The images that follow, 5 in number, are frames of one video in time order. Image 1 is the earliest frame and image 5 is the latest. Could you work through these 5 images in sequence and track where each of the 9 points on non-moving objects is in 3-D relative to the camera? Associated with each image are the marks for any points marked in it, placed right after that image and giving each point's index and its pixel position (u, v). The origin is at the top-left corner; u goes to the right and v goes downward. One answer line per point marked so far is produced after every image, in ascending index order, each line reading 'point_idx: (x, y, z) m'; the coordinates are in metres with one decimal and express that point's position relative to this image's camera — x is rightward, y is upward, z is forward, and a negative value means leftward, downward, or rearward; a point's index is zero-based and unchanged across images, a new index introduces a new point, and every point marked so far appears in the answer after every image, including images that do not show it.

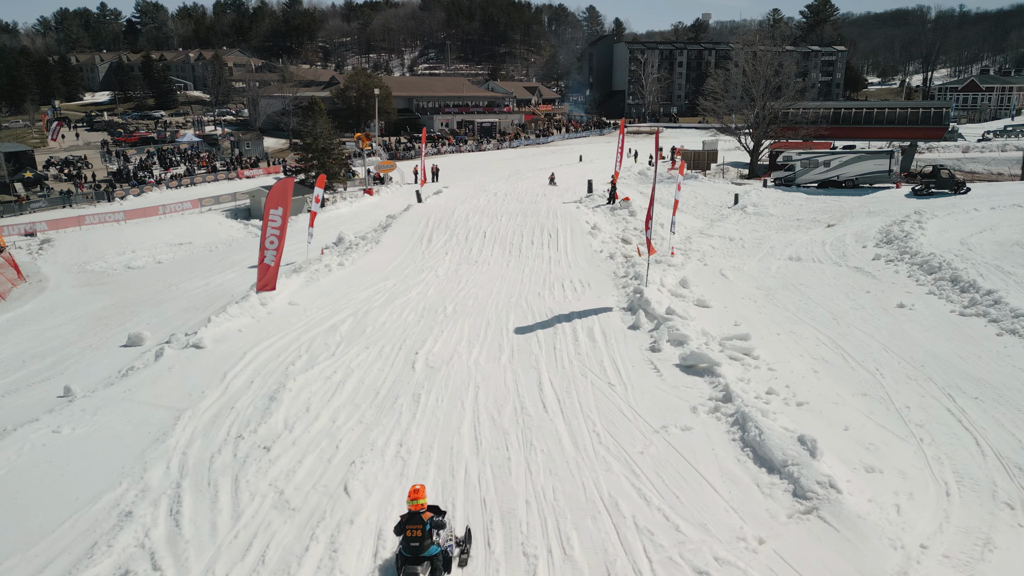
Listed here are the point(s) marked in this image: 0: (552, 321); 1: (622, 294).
0: (+0.5, -0.4, +14.5) m
1: (+1.7, -0.1, +16.2) m
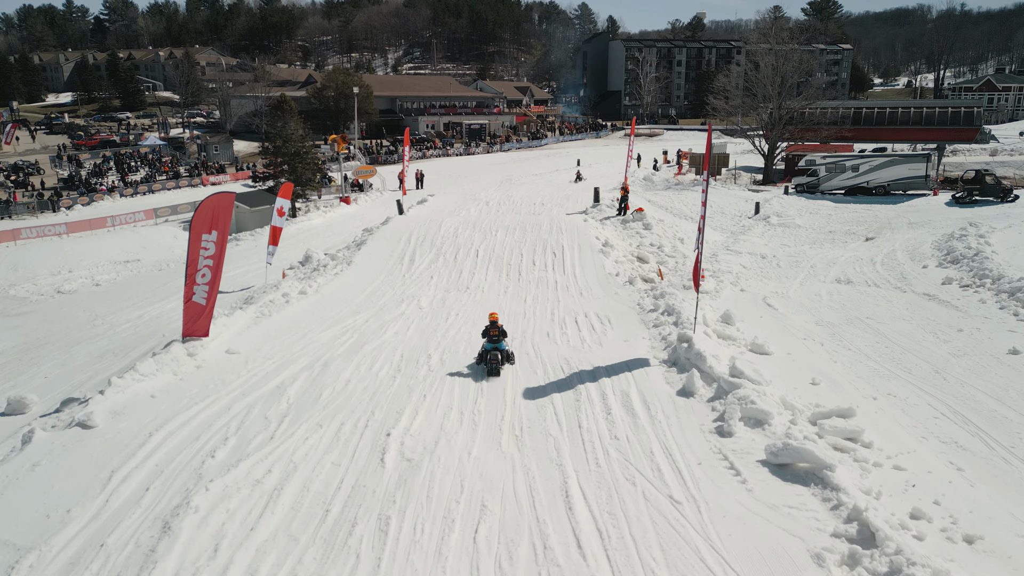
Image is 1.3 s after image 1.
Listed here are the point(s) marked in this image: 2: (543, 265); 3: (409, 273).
0: (+0.6, -0.9, +10.9) m
1: (+1.7, -0.6, +12.6) m
2: (+0.5, +0.4, +19.1) m
3: (-1.8, +0.3, +18.8) m
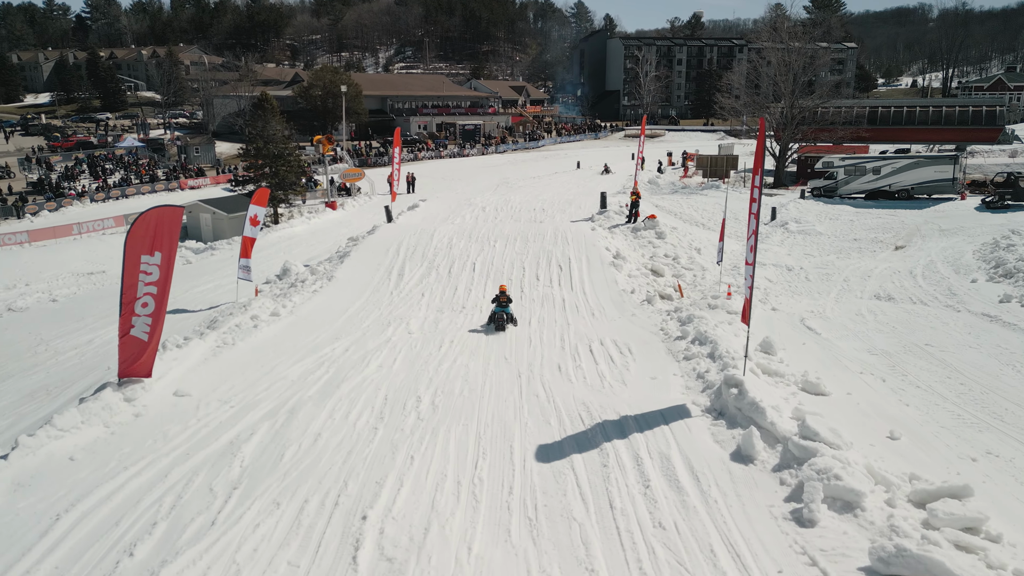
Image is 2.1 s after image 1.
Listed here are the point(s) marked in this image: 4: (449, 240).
0: (+0.7, -1.2, +8.8) m
1: (+1.8, -0.9, +10.5) m
2: (+0.6, +0.1, +17.0) m
3: (-1.8, 0.0, +16.6) m
4: (-1.1, +0.9, +19.5) m
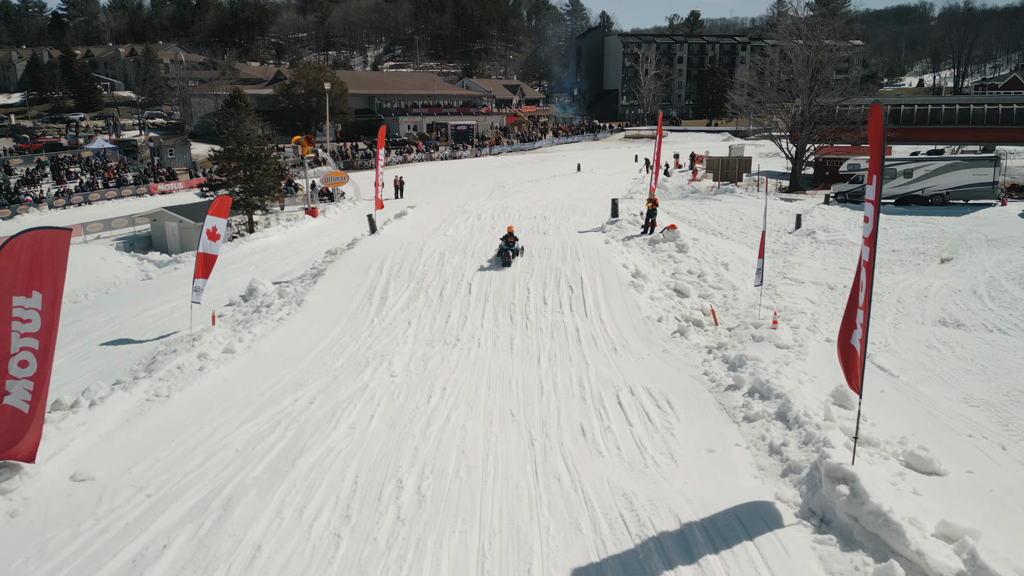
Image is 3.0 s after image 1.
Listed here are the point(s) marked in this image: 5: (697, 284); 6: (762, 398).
0: (+0.8, -1.5, +6.2) m
1: (+1.9, -1.2, +7.9) m
2: (+0.6, -0.2, +14.4) m
3: (-1.7, -0.4, +14.0) m
4: (-1.1, +0.5, +16.9) m
5: (+2.8, +0.1, +16.6) m
6: (+2.1, -0.9, +9.4) m
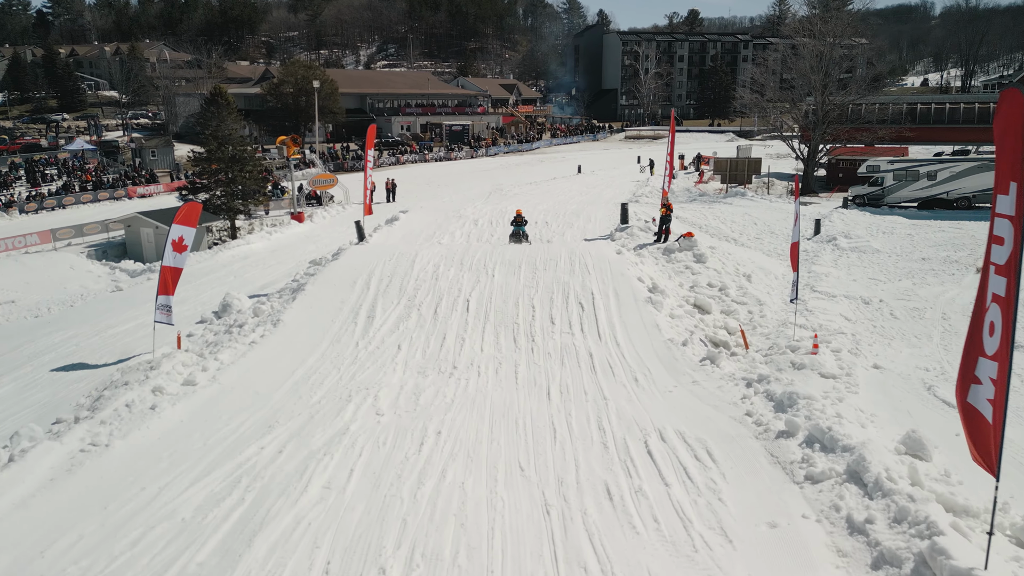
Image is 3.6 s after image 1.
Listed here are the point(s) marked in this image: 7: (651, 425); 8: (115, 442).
0: (+0.9, -1.7, +4.5) m
1: (+1.9, -1.4, +6.2) m
2: (+0.6, -0.4, +12.8) m
3: (-1.7, -0.6, +12.4) m
4: (-1.1, +0.3, +15.3) m
5: (+2.9, -0.1, +15.0) m
6: (+2.2, -1.1, +7.7) m
7: (+1.1, -1.1, +9.1) m
8: (-3.1, -1.2, +8.5) m
